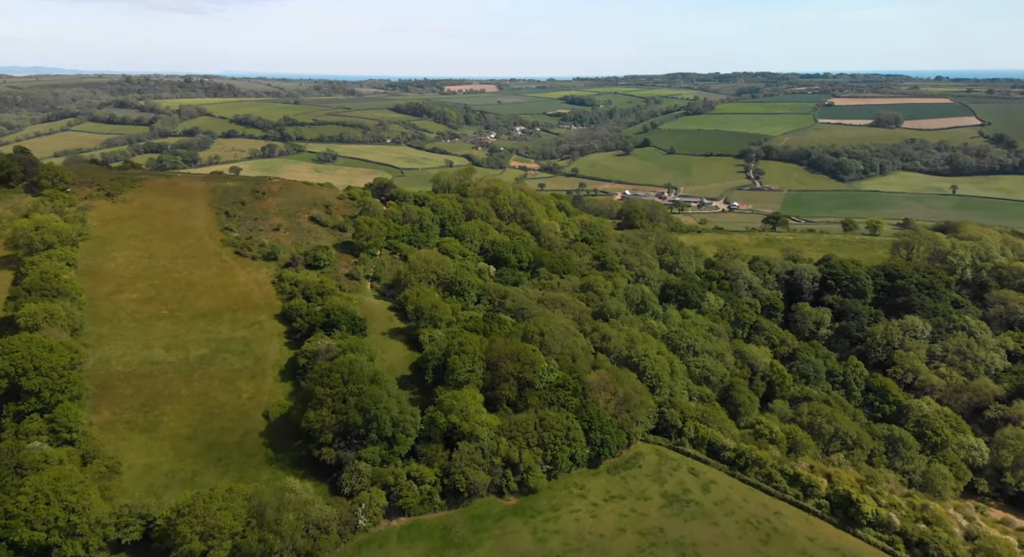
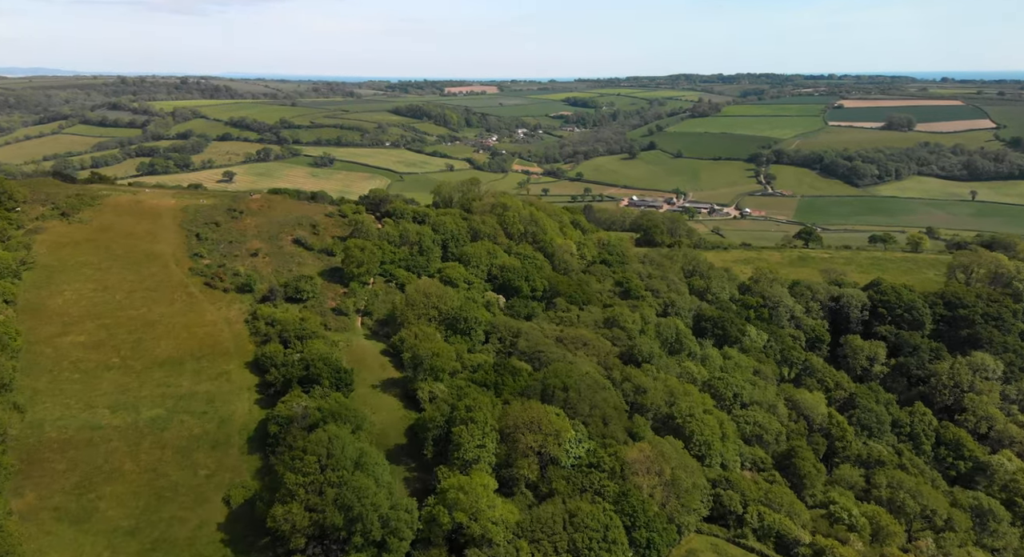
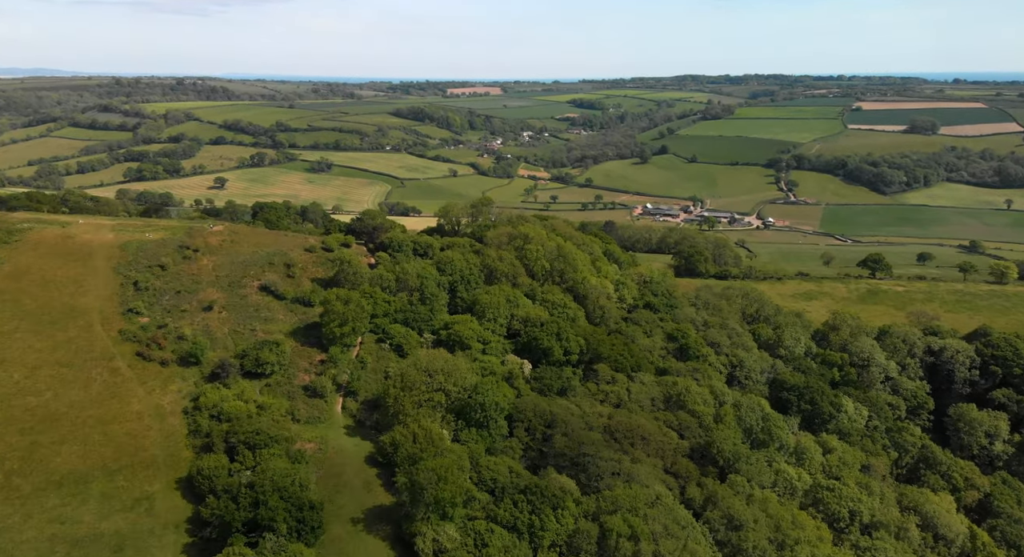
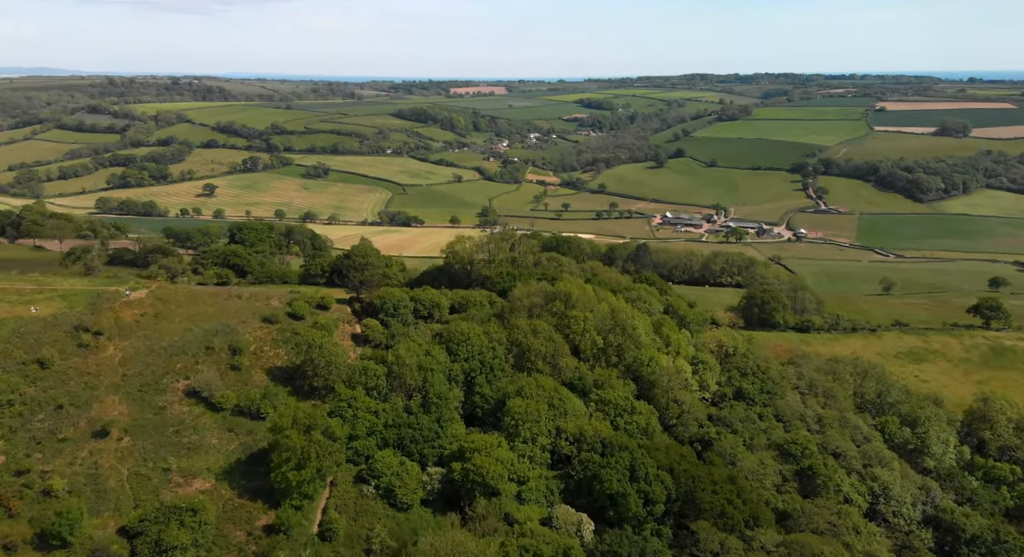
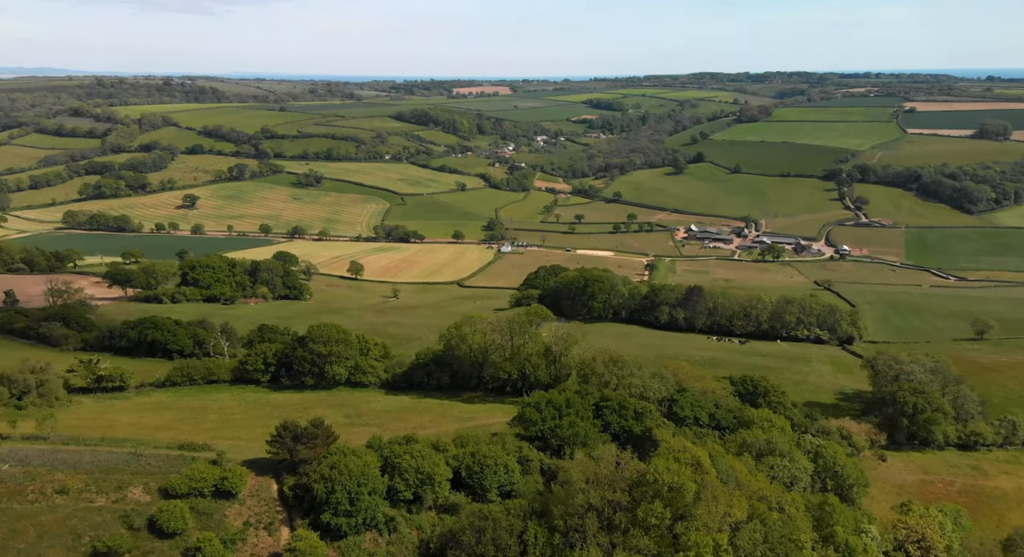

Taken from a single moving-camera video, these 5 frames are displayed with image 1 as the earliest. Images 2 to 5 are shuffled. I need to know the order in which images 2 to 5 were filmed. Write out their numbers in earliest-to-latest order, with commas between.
2, 3, 4, 5
